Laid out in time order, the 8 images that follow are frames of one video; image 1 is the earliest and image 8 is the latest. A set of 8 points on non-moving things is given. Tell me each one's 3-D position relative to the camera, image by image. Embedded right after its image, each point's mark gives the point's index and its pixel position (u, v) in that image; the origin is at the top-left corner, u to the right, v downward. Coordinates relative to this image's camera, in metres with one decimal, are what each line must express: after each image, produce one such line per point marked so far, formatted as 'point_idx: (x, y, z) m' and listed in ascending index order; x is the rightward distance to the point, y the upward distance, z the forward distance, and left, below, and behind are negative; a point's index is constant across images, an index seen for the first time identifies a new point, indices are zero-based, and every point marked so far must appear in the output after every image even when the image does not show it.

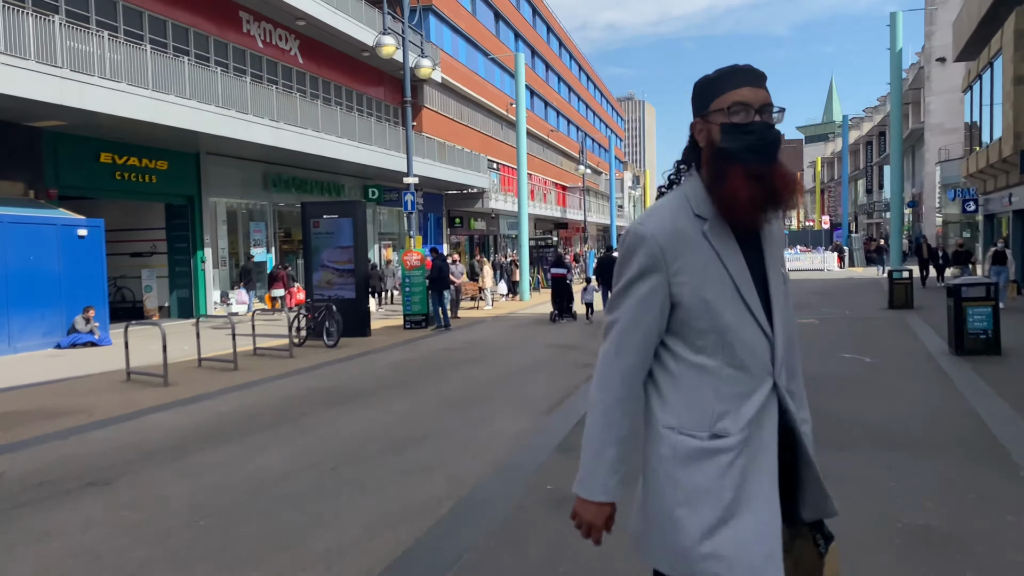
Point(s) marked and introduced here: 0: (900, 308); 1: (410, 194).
0: (+8.5, -0.4, +18.1) m
1: (-2.1, +1.9, +16.8) m
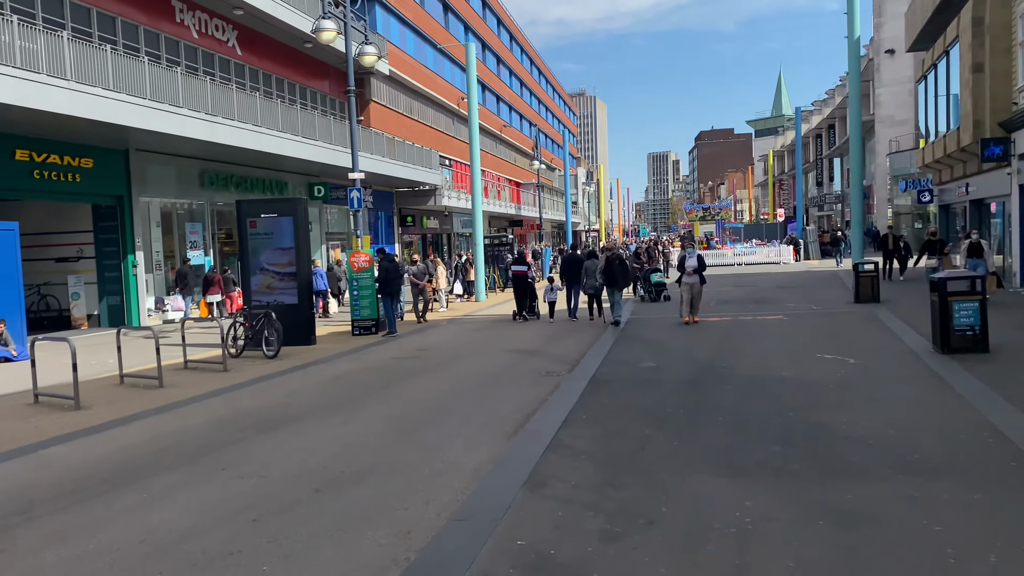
0: (+7.5, -0.3, +17.6) m
1: (-3.0, +1.9, +15.8) m
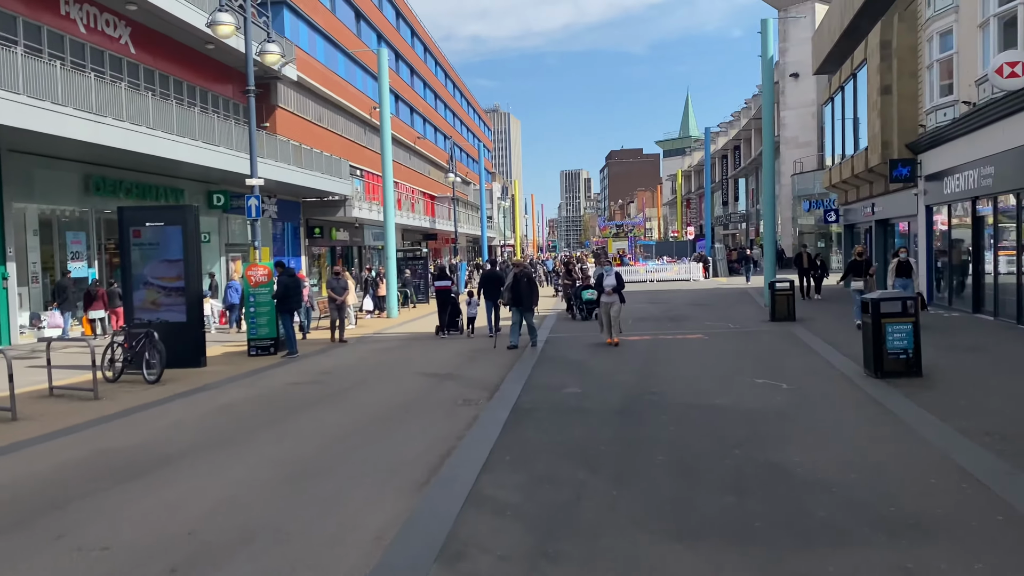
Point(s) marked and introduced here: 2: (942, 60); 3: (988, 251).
0: (+5.7, -0.7, +17.5) m
1: (-4.6, +1.6, +14.6) m
2: (+9.2, +4.9, +17.7) m
3: (+9.1, +0.7, +15.8) m
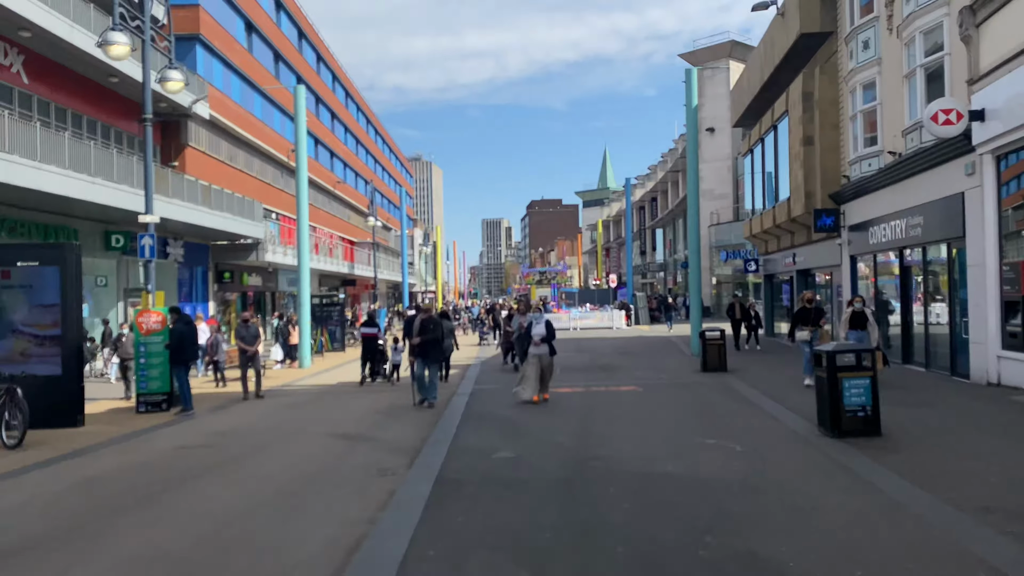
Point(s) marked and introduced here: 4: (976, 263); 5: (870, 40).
0: (+4.1, -1.7, +16.9) m
1: (-5.8, +0.8, +13.2) m
2: (+7.6, +3.8, +17.8) m
3: (+7.7, -0.3, +15.6) m
4: (+7.1, +0.4, +12.6) m
5: (+7.5, +5.2, +17.4) m
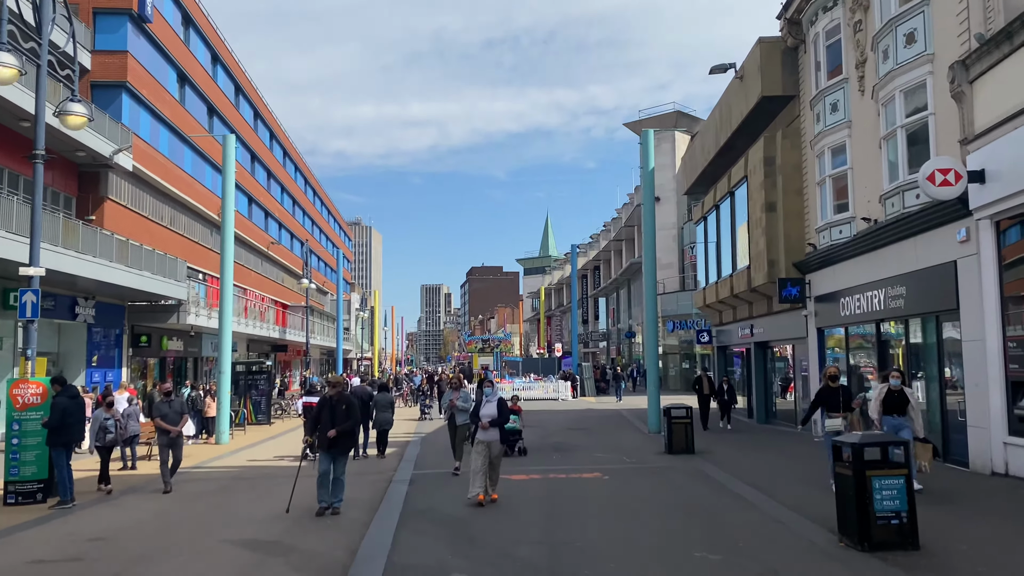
0: (+3.1, -3.1, +15.4) m
1: (-6.5, -0.1, +11.1) m
2: (+6.6, +2.3, +17.0) m
3: (+6.8, -1.6, +14.5) m
4: (+6.4, -0.7, +11.4) m
5: (+6.6, +3.7, +16.6) m
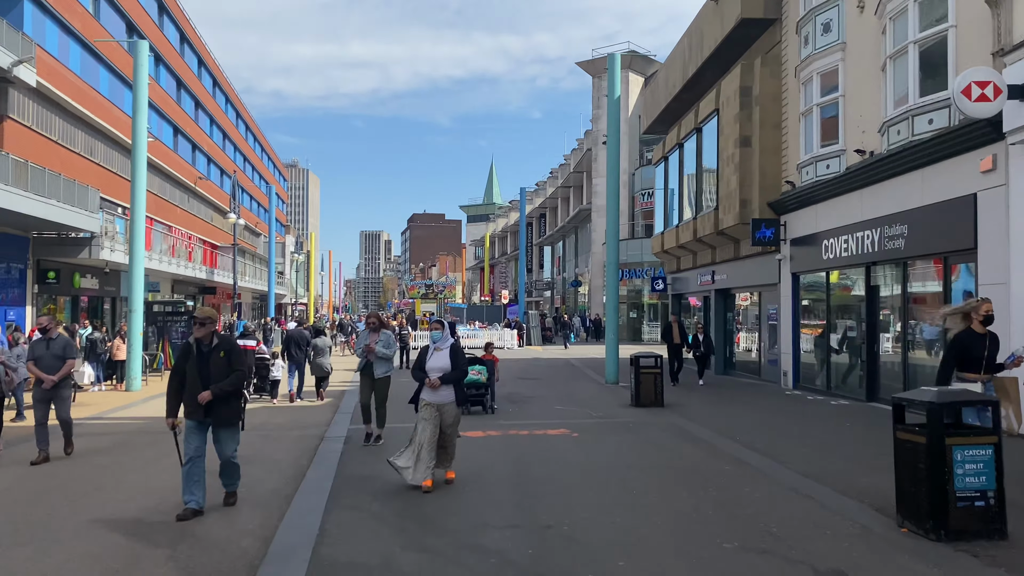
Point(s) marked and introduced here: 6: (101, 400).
0: (+2.3, -2.0, +13.9) m
1: (-6.9, +0.9, +8.8) m
2: (+5.8, +3.4, +15.4) m
3: (+6.0, -0.6, +13.2) m
4: (+5.9, +0.1, +10.1) m
5: (+5.8, +4.8, +15.0) m
6: (-8.1, -2.2, +16.3) m
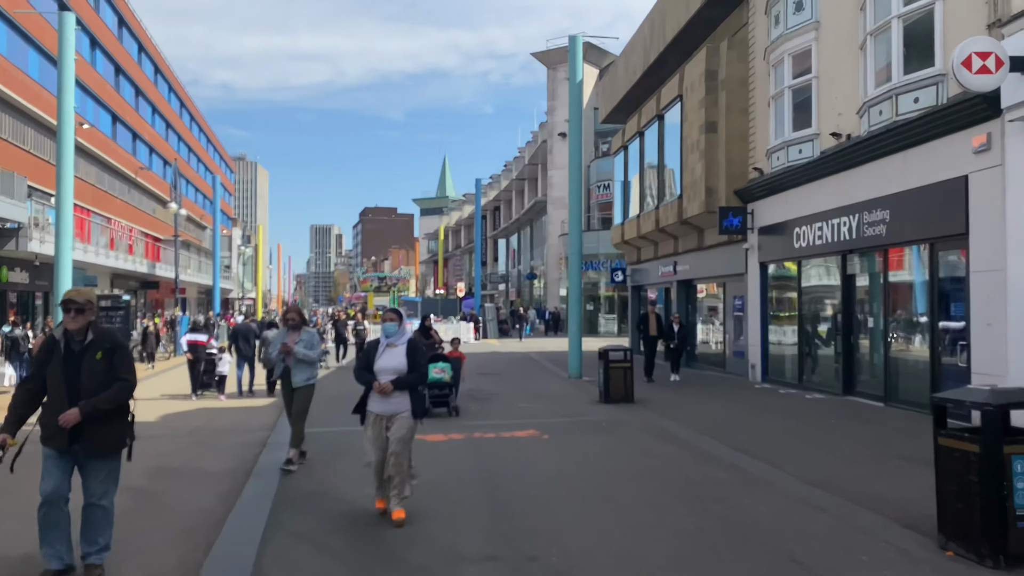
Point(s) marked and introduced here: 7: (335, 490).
0: (+1.7, -1.8, +13.1) m
1: (-7.2, +1.0, +7.5) m
2: (+5.1, +3.6, +14.8) m
3: (+5.4, -0.5, +12.6) m
4: (+5.5, +0.2, +9.5) m
5: (+5.1, +5.0, +14.4) m
6: (-8.9, -2.1, +14.9) m
7: (-1.5, -1.6, +6.9) m
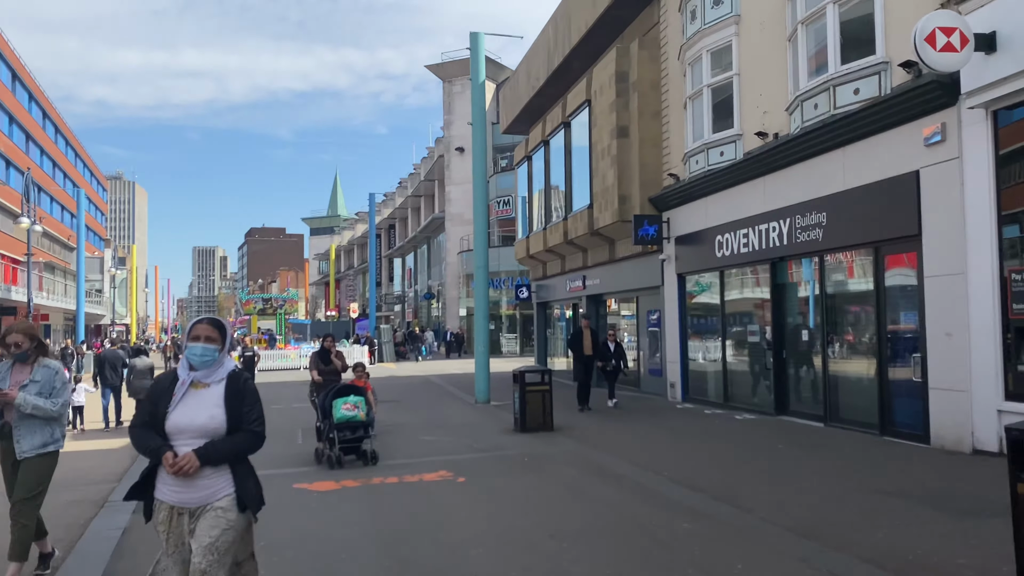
0: (+0.3, -2.0, +11.7) m
1: (-7.8, +0.8, +5.0) m
2: (+3.4, +3.4, +13.9) m
3: (+4.1, -0.6, +11.7) m
4: (+4.5, +0.2, +8.6) m
5: (+3.4, +4.8, +13.5) m
6: (-10.3, -2.4, +12.1) m
7: (-2.0, -1.7, +5.1) m
